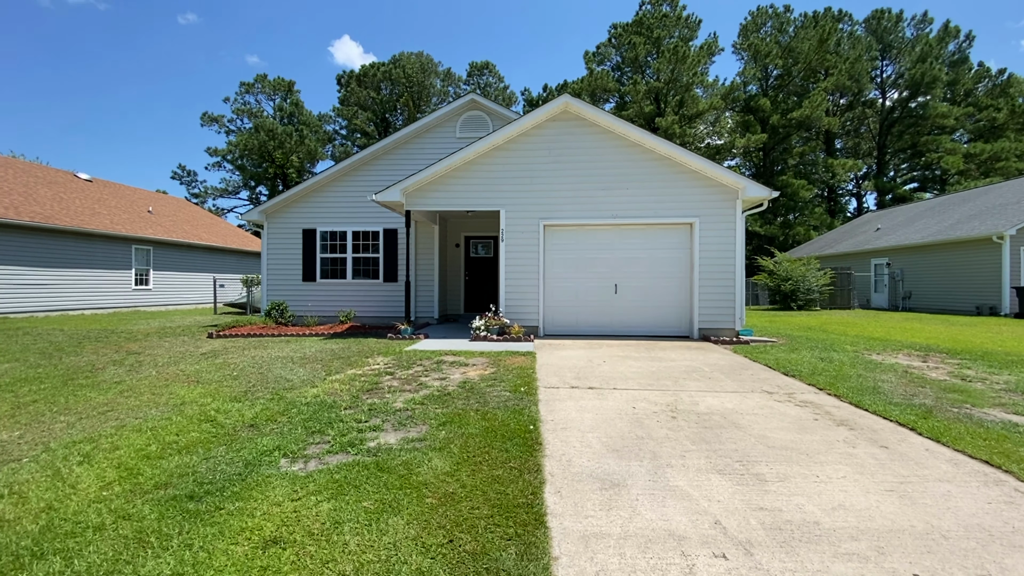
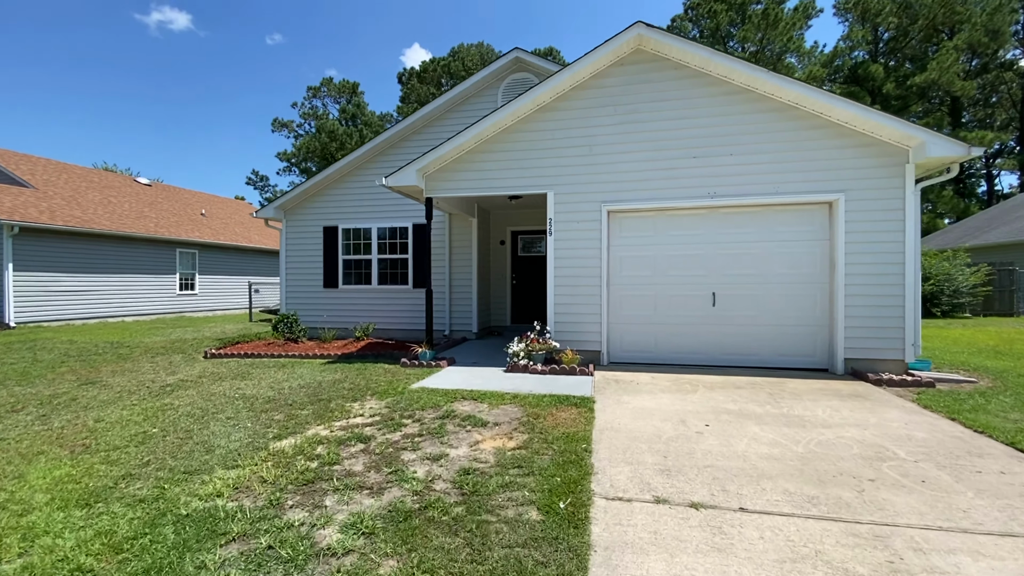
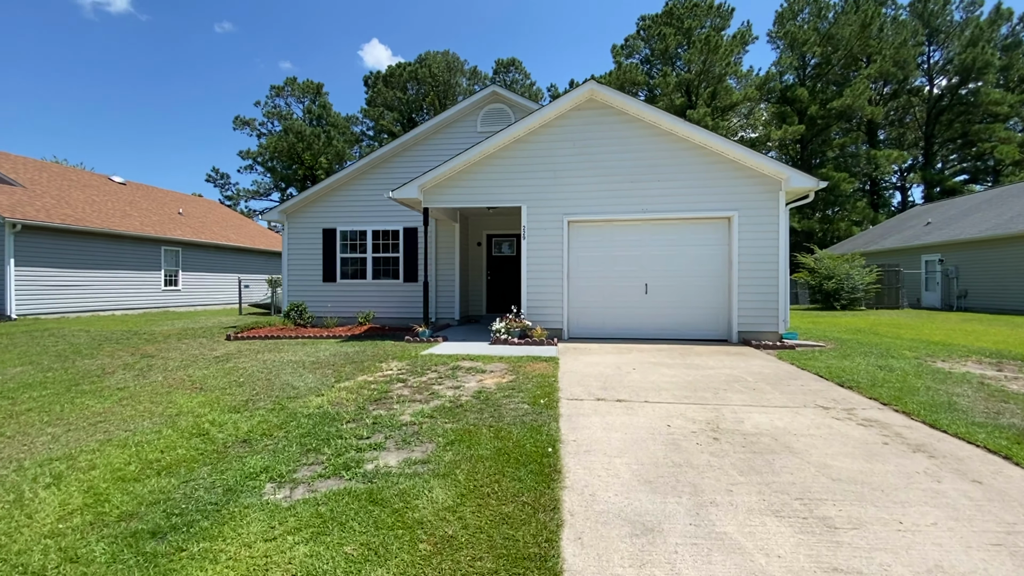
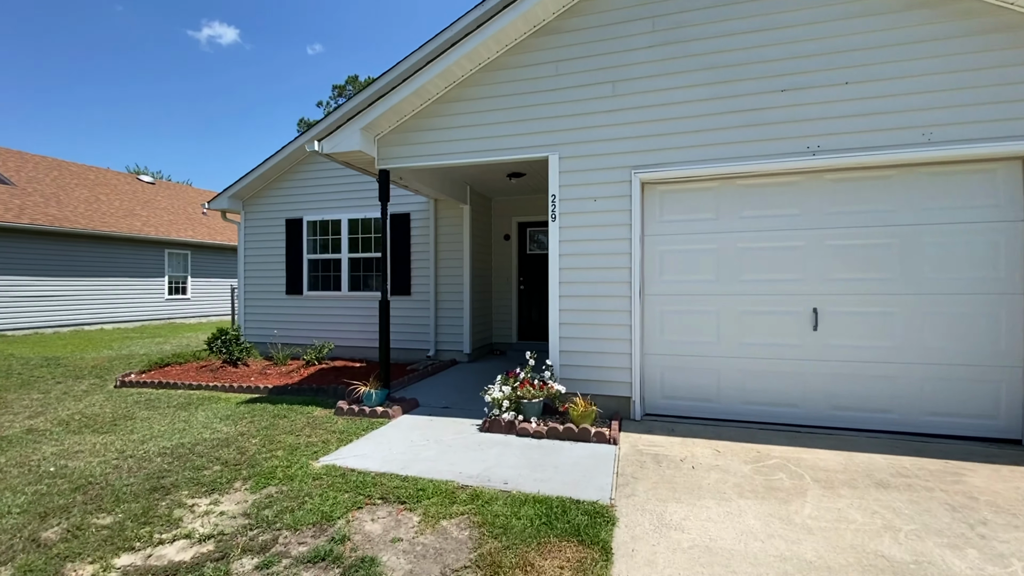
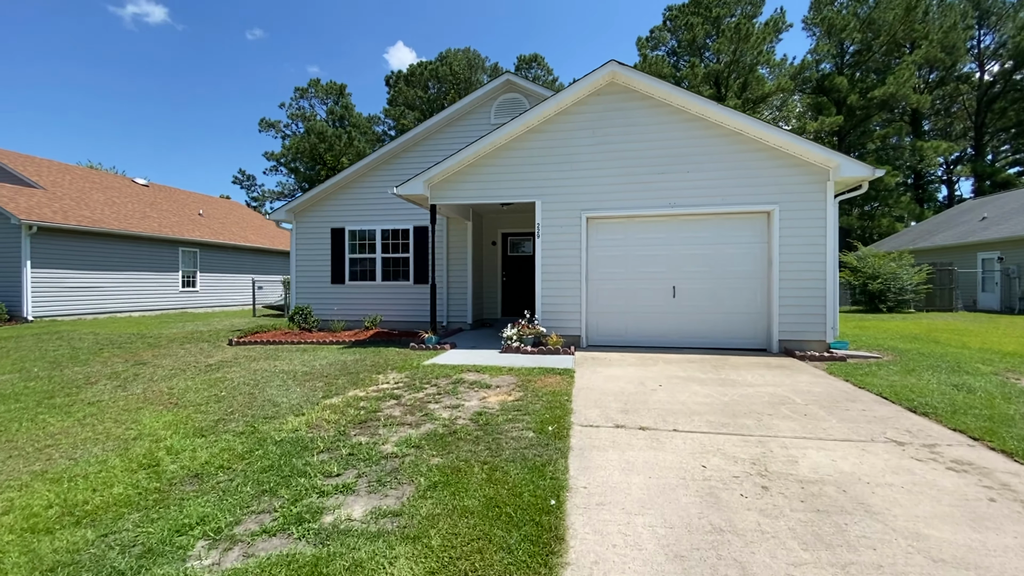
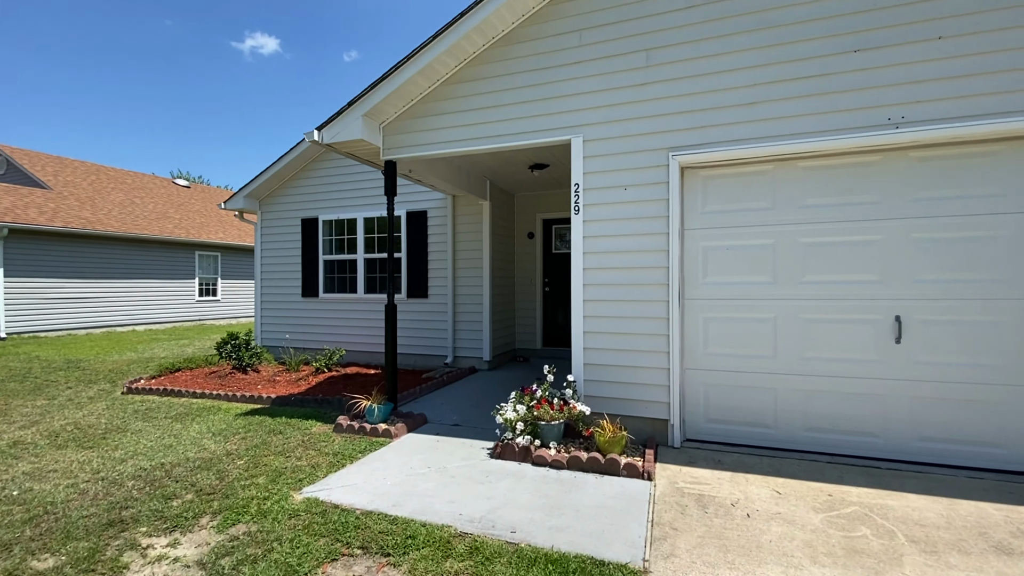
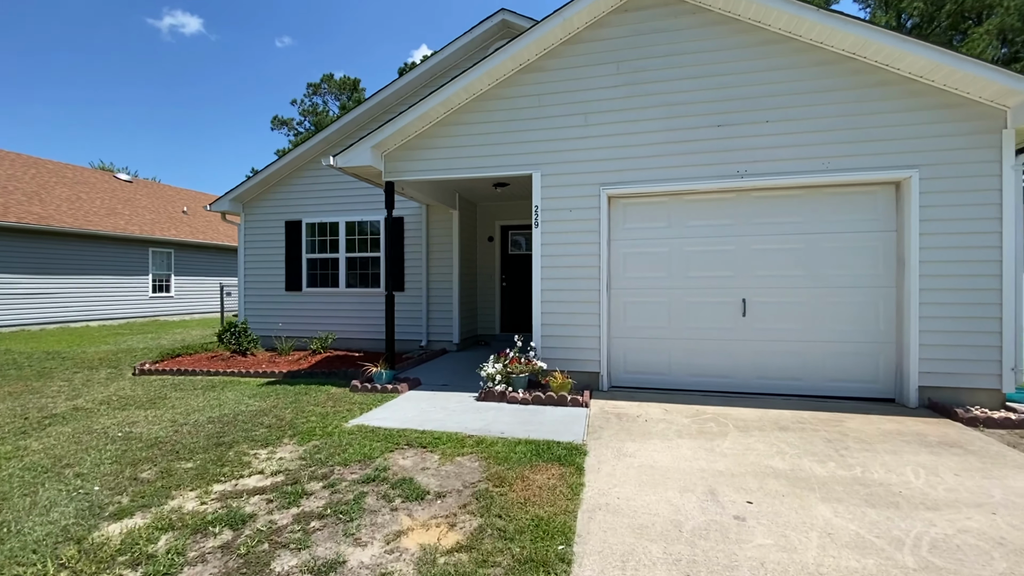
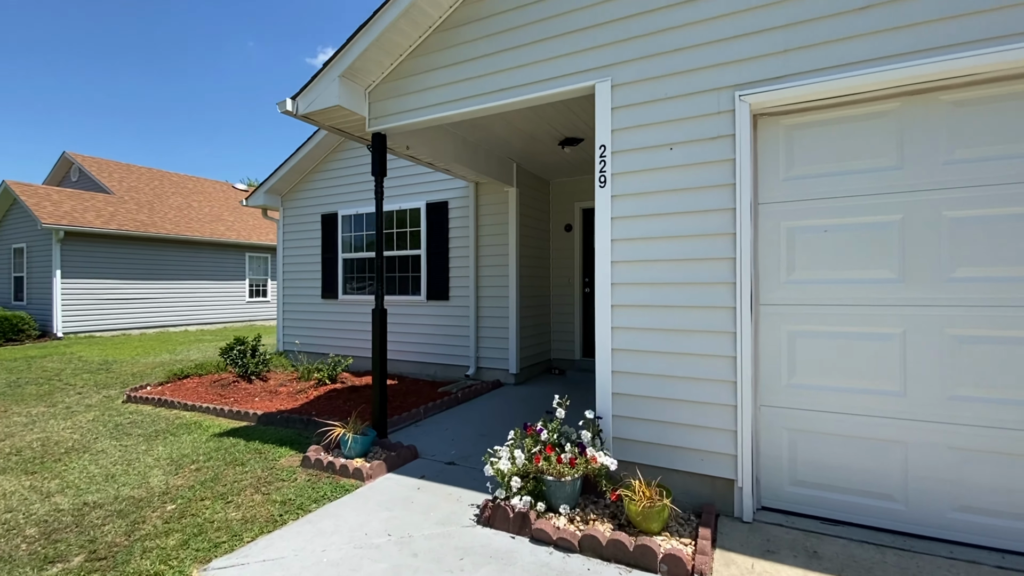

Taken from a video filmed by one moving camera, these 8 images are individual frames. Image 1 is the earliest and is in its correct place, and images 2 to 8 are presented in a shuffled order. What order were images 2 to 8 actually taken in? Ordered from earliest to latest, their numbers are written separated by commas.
3, 5, 2, 7, 4, 6, 8
